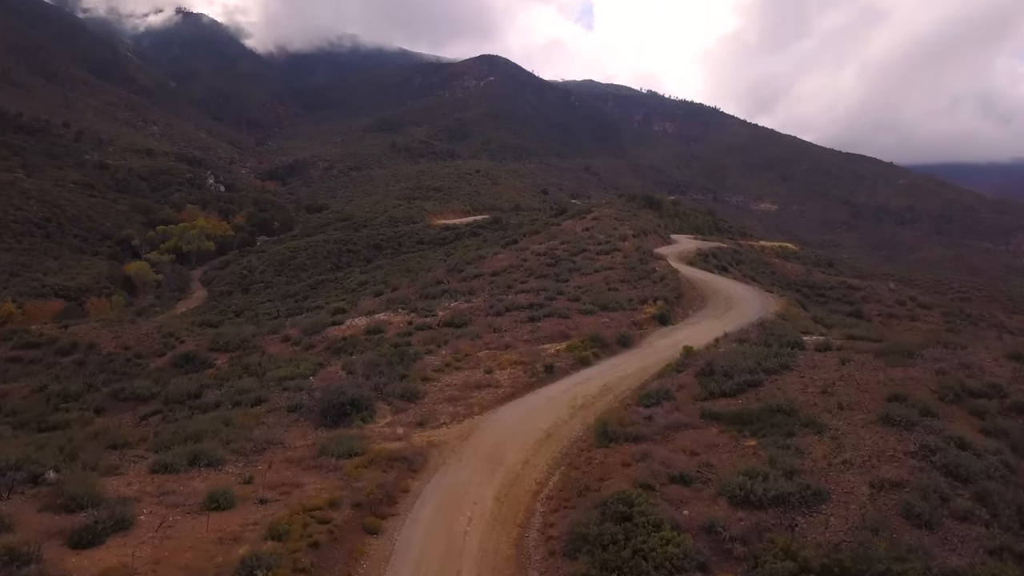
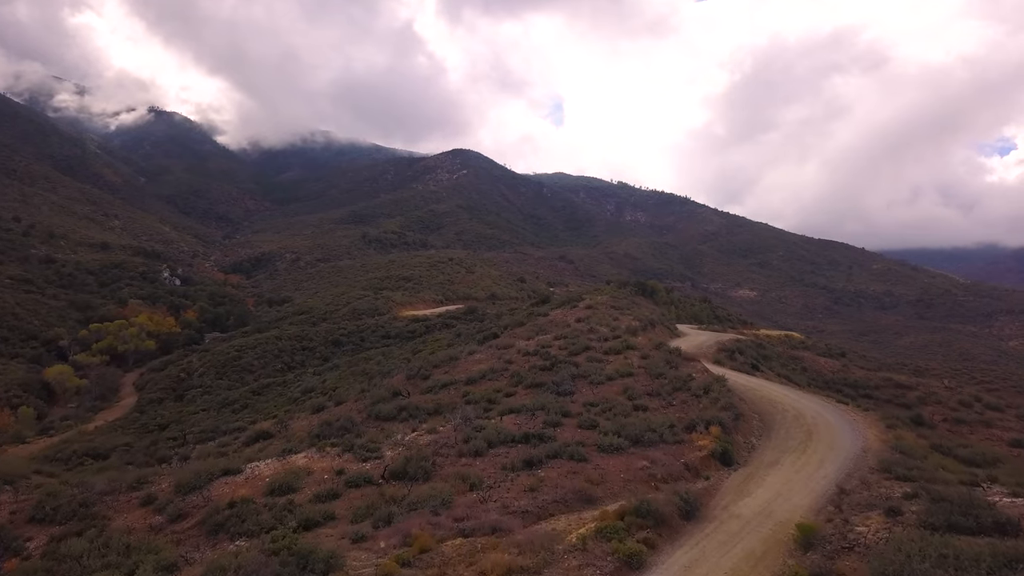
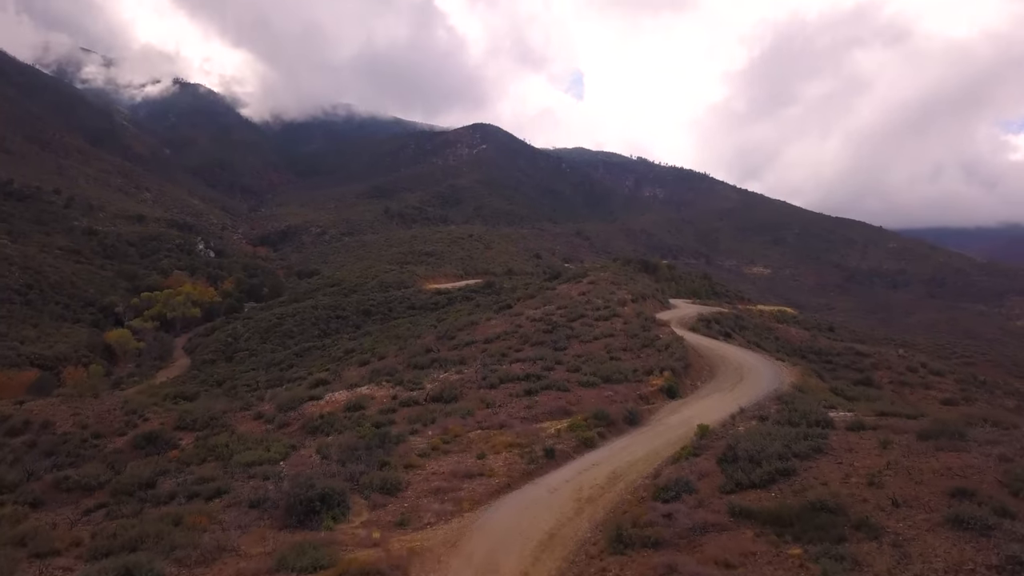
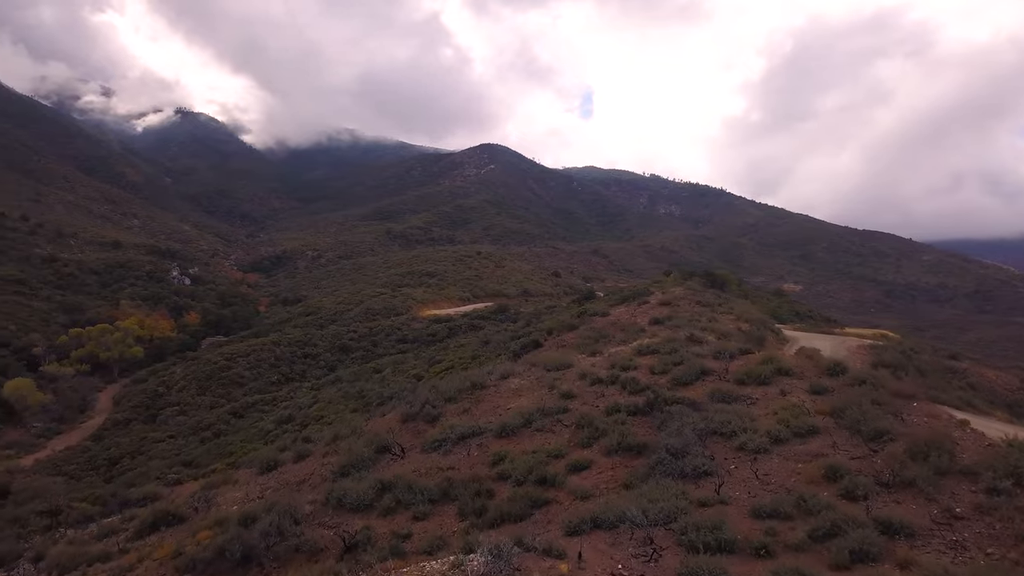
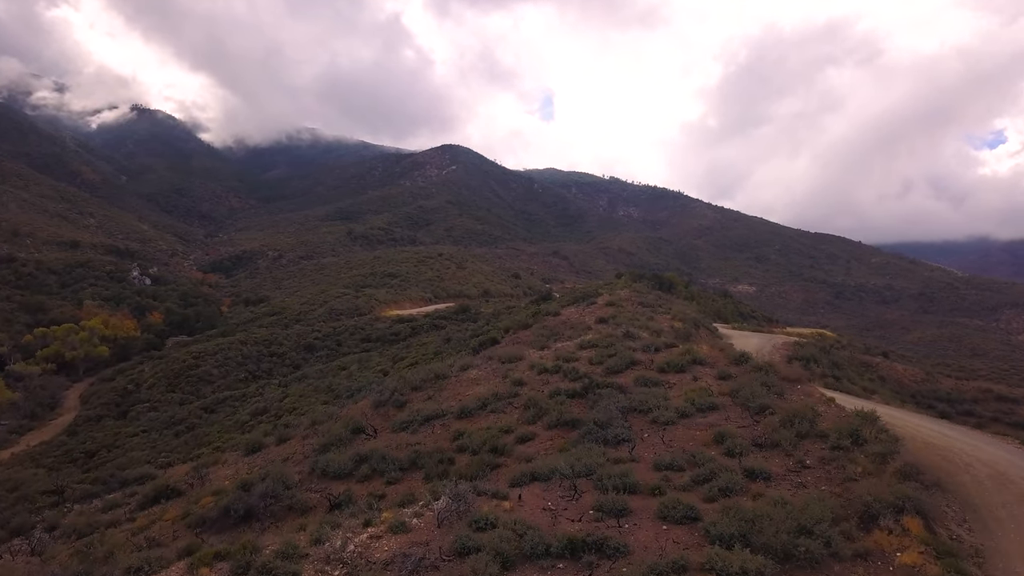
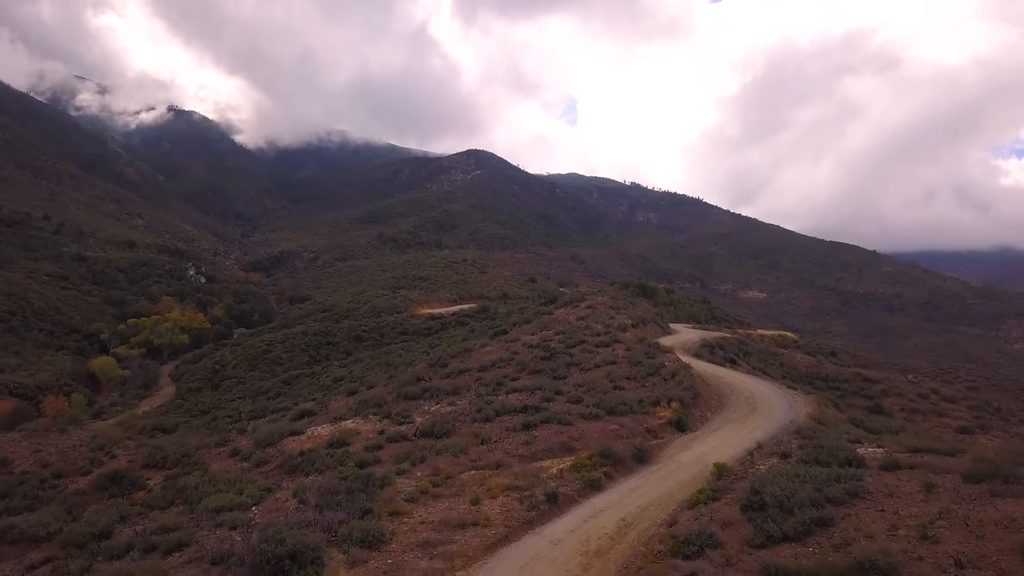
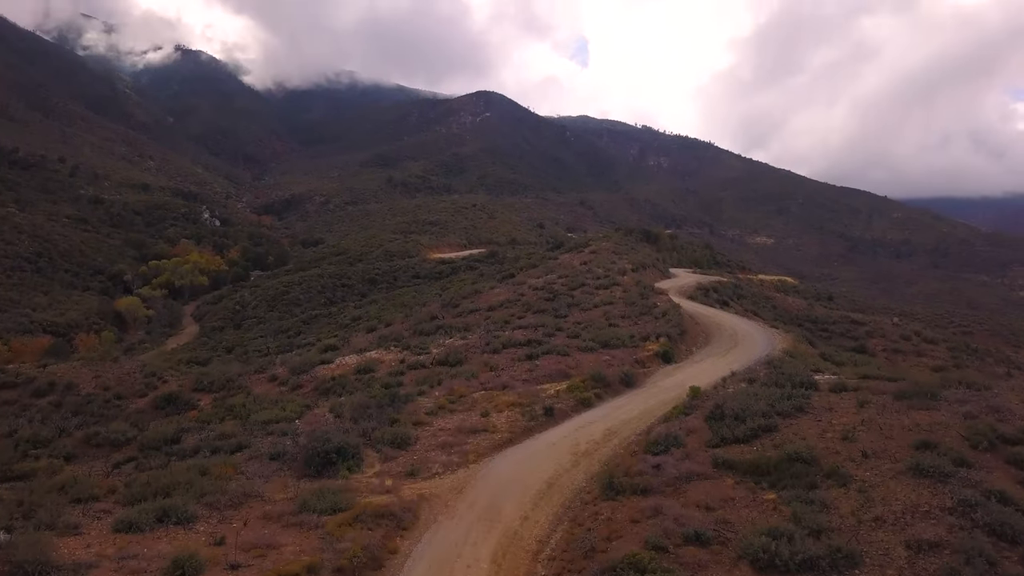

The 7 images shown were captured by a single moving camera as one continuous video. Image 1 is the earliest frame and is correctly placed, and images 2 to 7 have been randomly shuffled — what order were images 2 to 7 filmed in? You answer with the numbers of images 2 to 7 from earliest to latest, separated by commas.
7, 3, 6, 2, 5, 4
